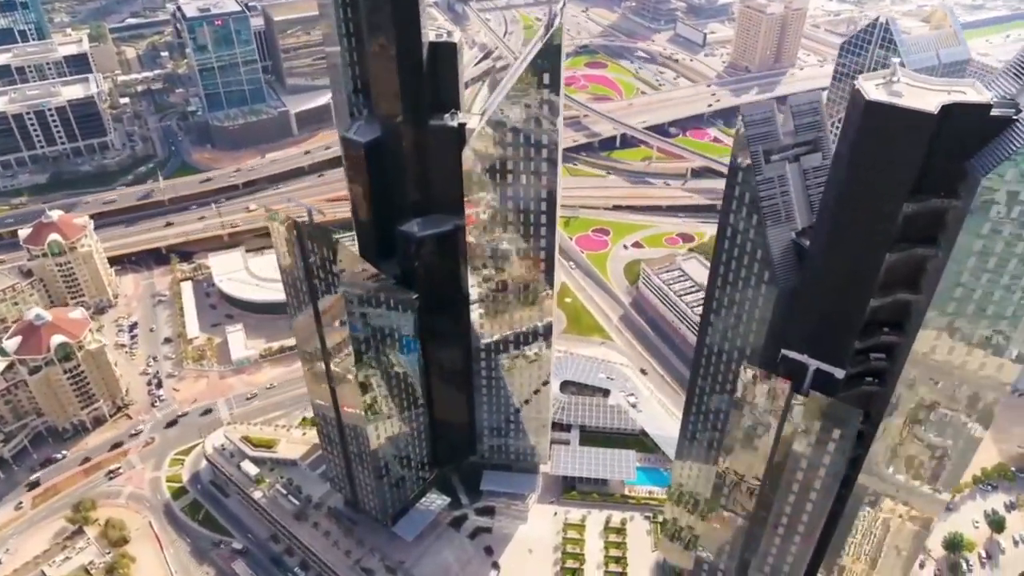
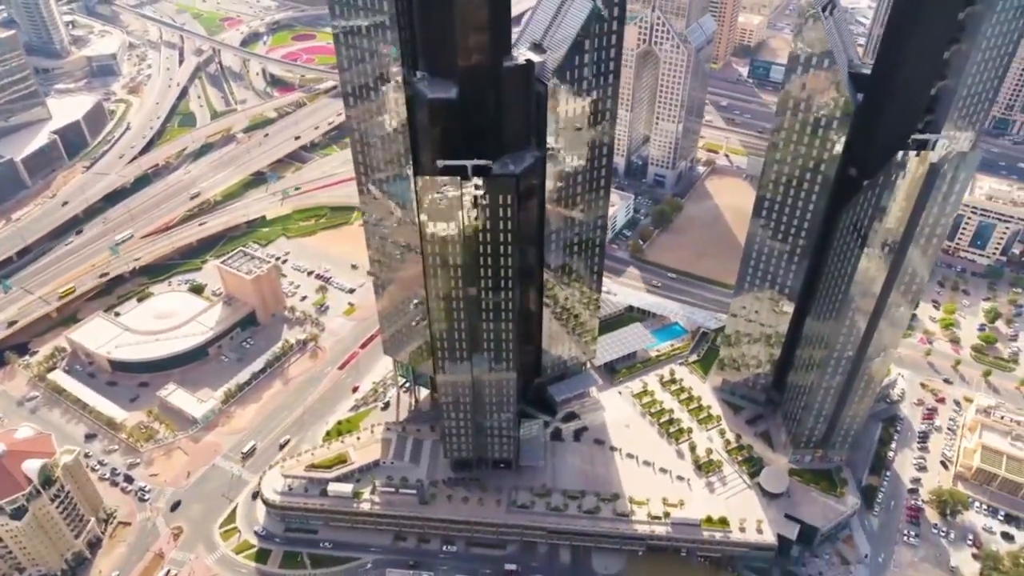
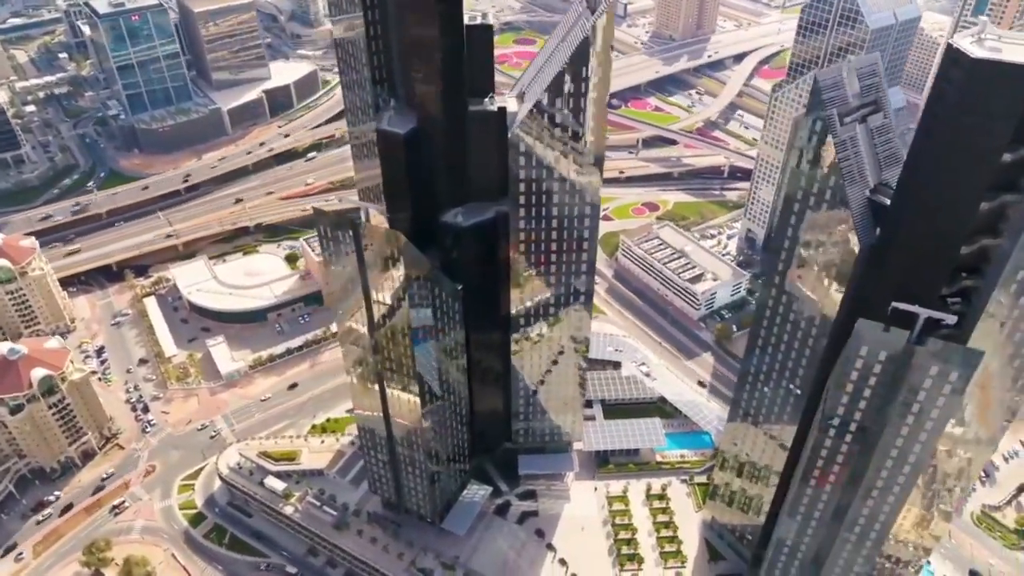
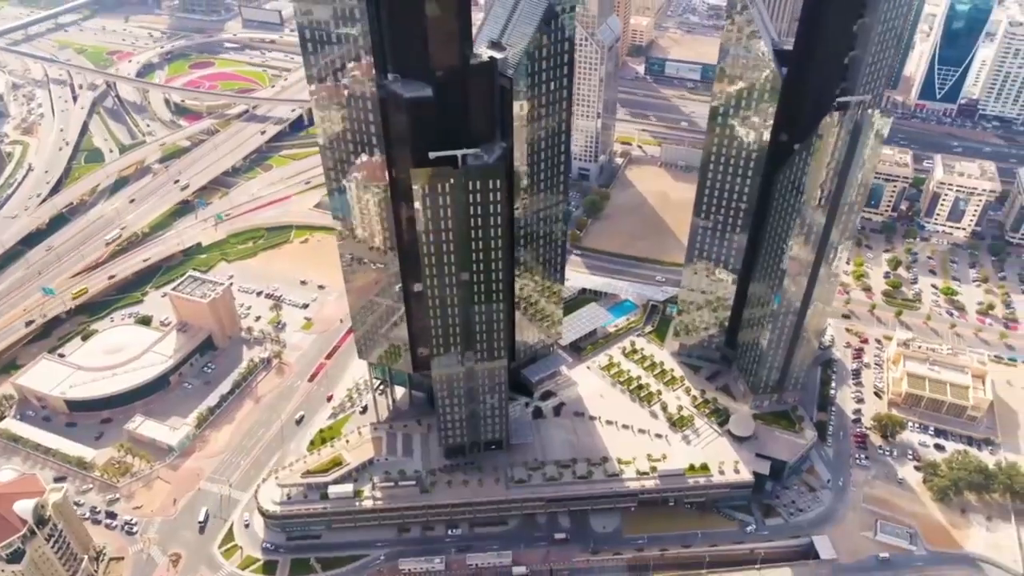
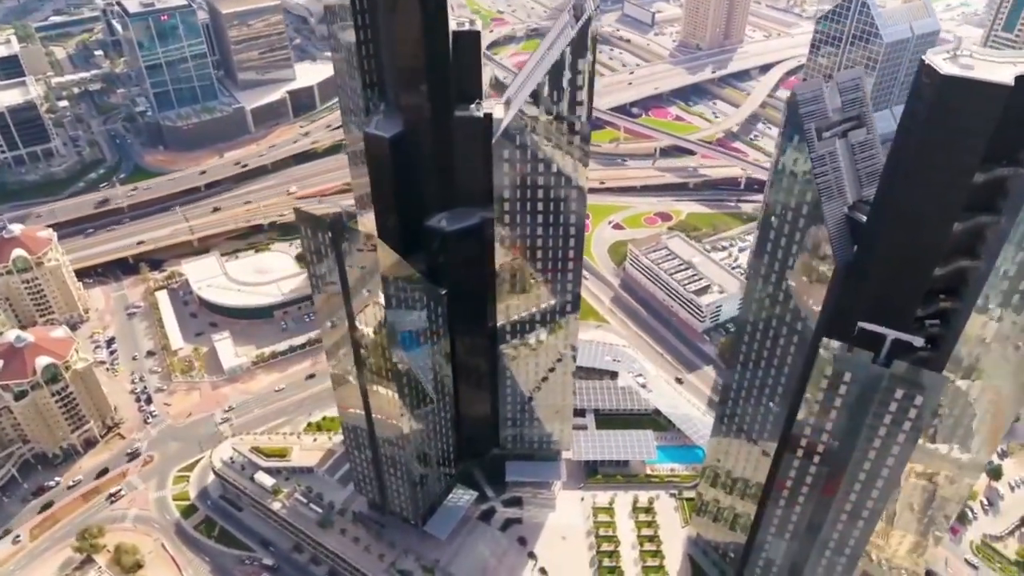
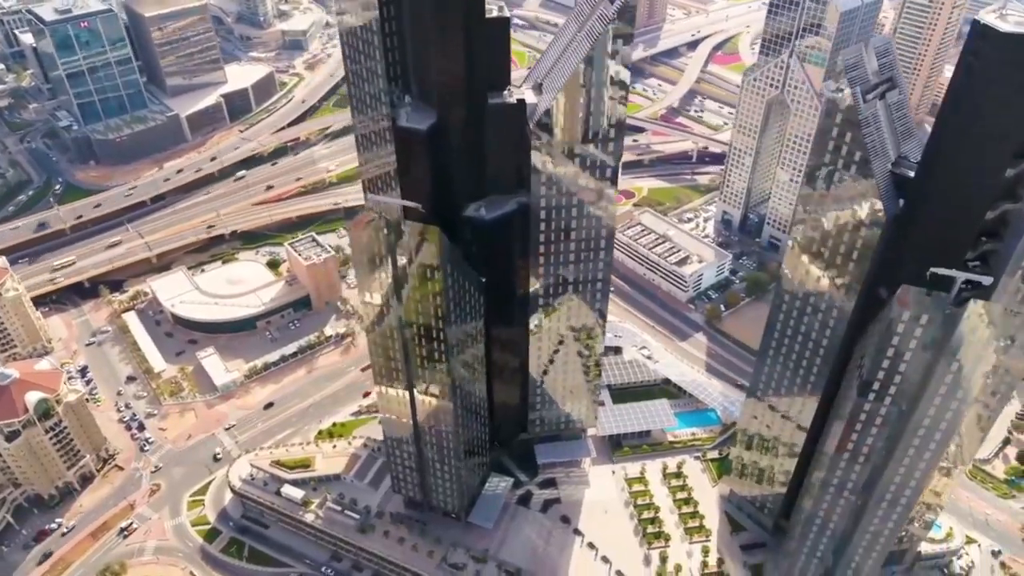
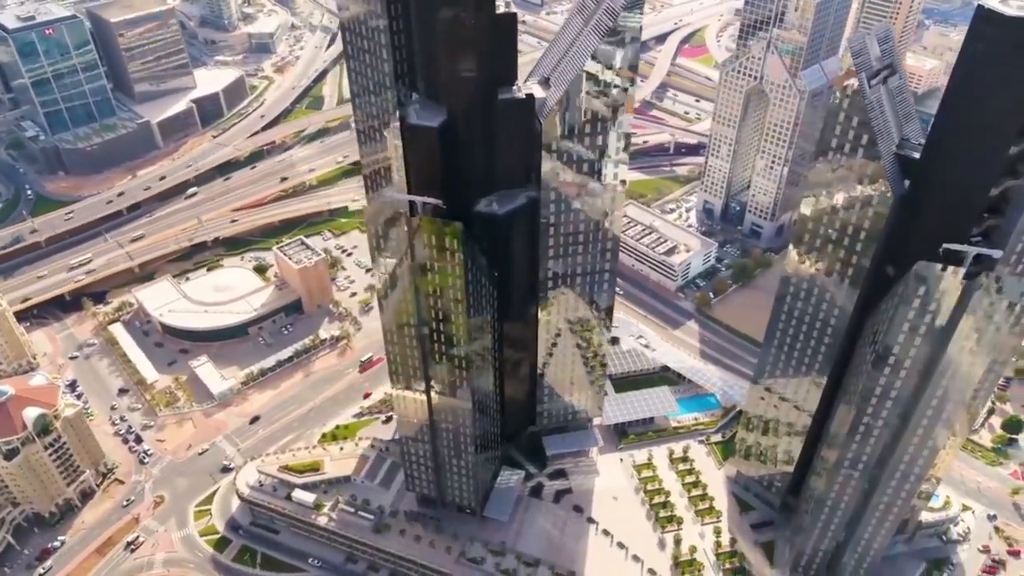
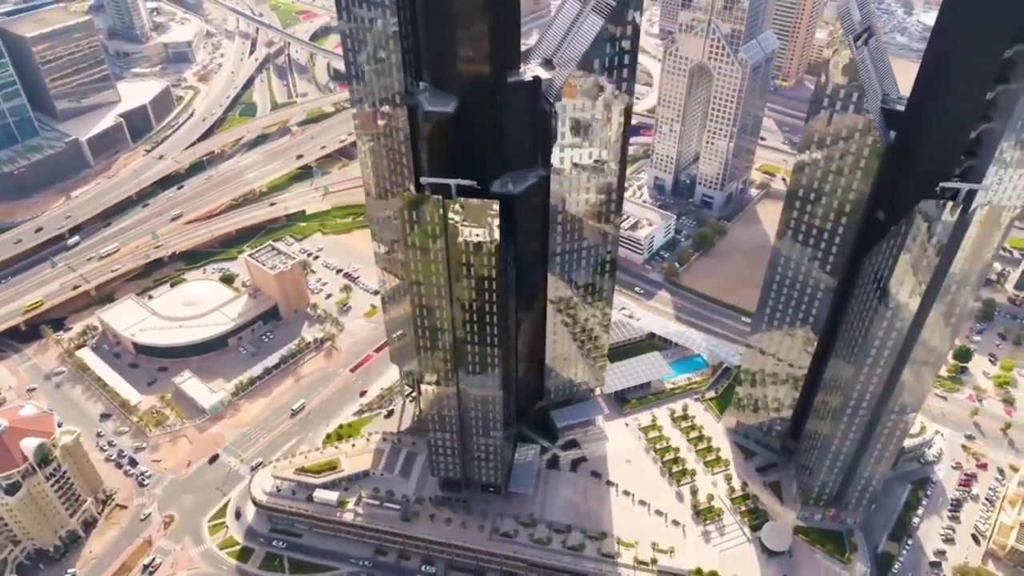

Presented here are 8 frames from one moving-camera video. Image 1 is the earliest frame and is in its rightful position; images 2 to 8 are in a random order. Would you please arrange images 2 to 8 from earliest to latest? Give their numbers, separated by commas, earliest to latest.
5, 3, 6, 7, 8, 2, 4
